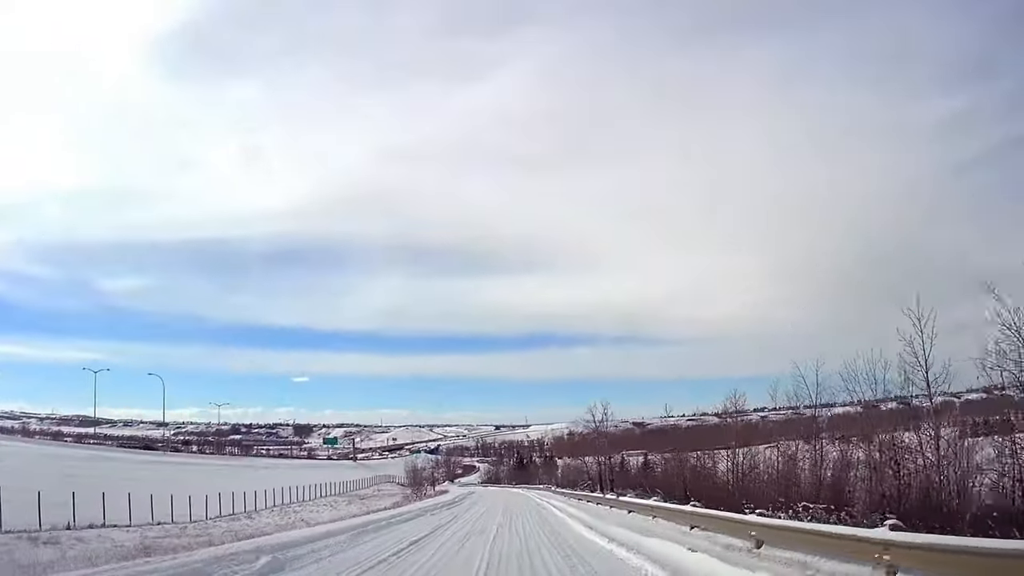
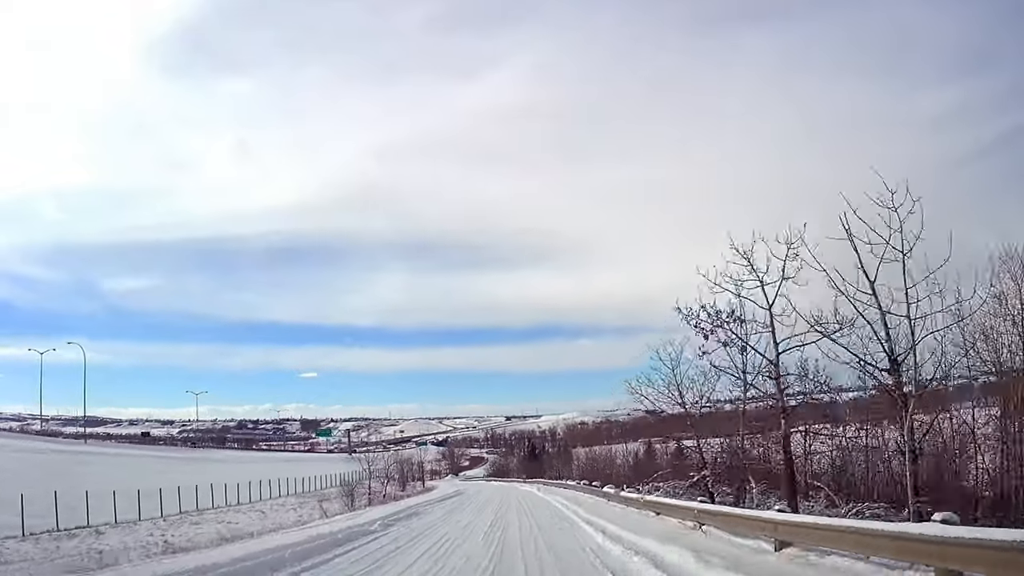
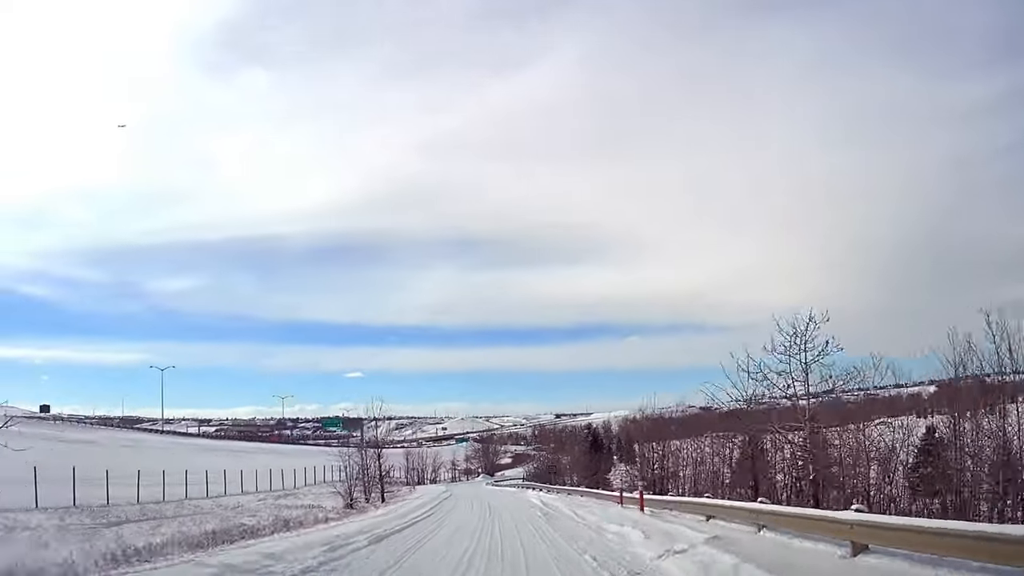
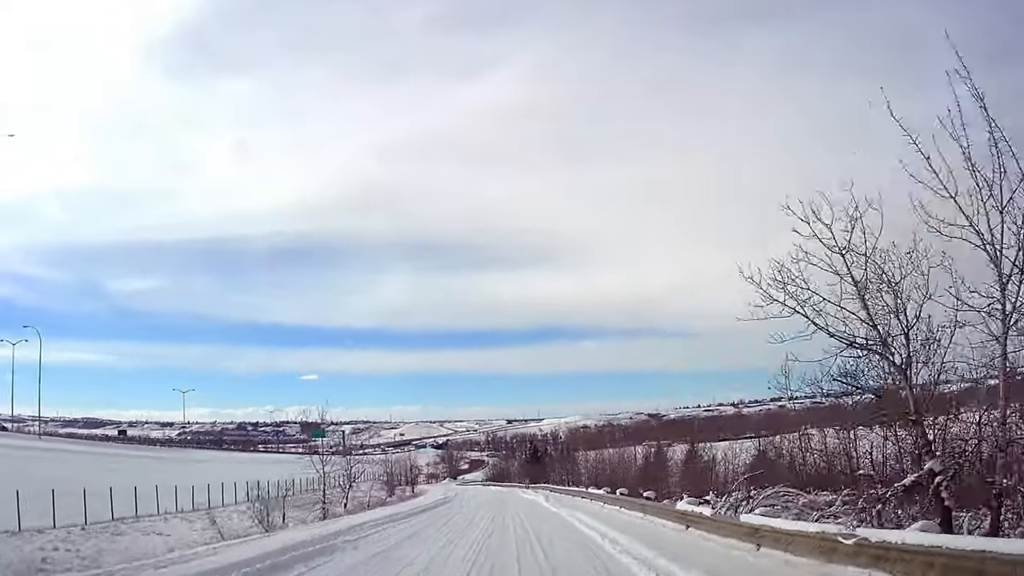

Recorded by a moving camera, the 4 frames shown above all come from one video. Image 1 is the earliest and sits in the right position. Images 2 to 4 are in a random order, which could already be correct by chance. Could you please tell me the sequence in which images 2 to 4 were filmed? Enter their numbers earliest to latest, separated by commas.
2, 4, 3
